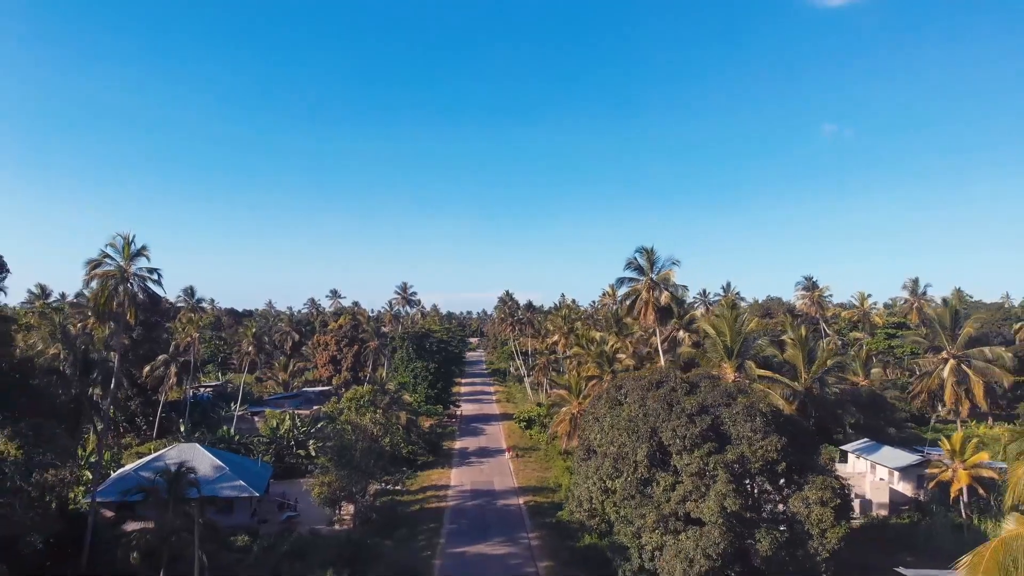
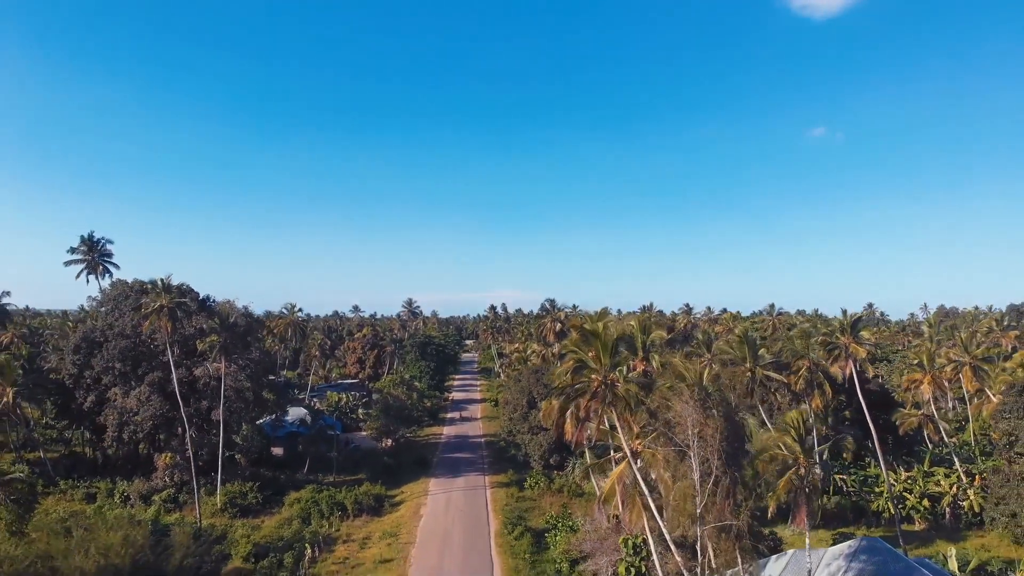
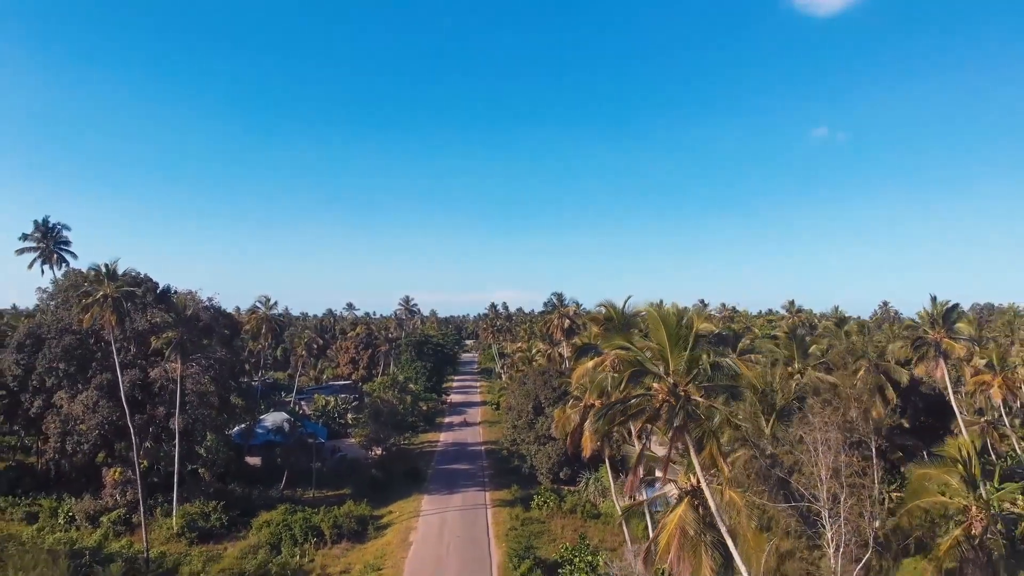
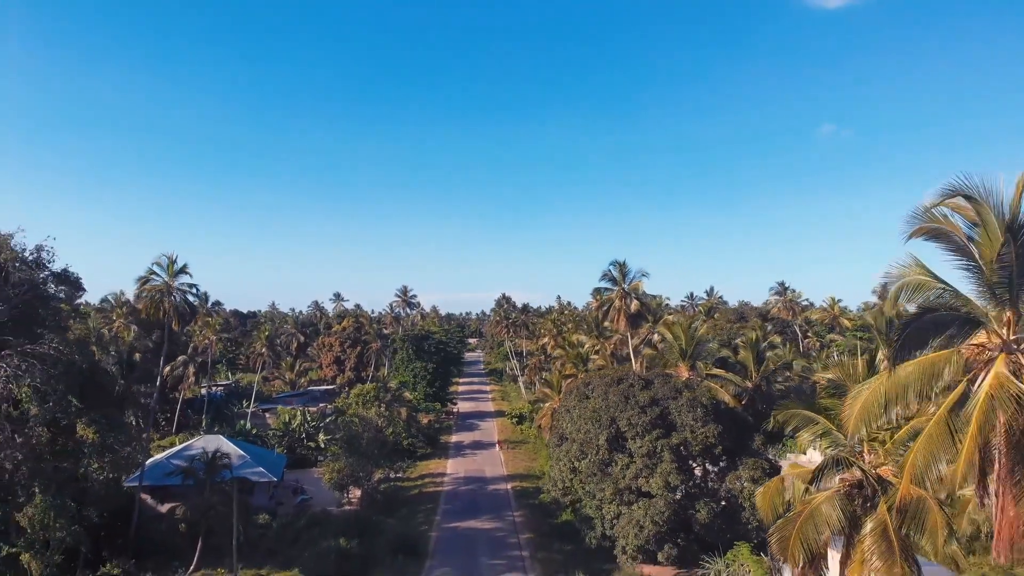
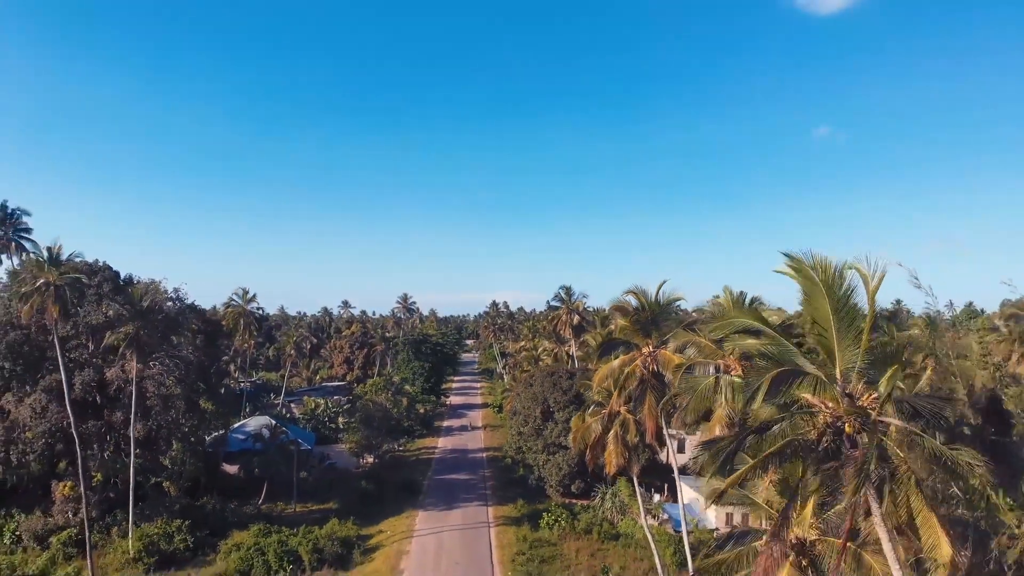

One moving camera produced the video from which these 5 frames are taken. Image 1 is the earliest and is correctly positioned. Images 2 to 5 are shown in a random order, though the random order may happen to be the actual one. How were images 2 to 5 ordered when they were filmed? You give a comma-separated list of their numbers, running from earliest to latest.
4, 5, 3, 2
